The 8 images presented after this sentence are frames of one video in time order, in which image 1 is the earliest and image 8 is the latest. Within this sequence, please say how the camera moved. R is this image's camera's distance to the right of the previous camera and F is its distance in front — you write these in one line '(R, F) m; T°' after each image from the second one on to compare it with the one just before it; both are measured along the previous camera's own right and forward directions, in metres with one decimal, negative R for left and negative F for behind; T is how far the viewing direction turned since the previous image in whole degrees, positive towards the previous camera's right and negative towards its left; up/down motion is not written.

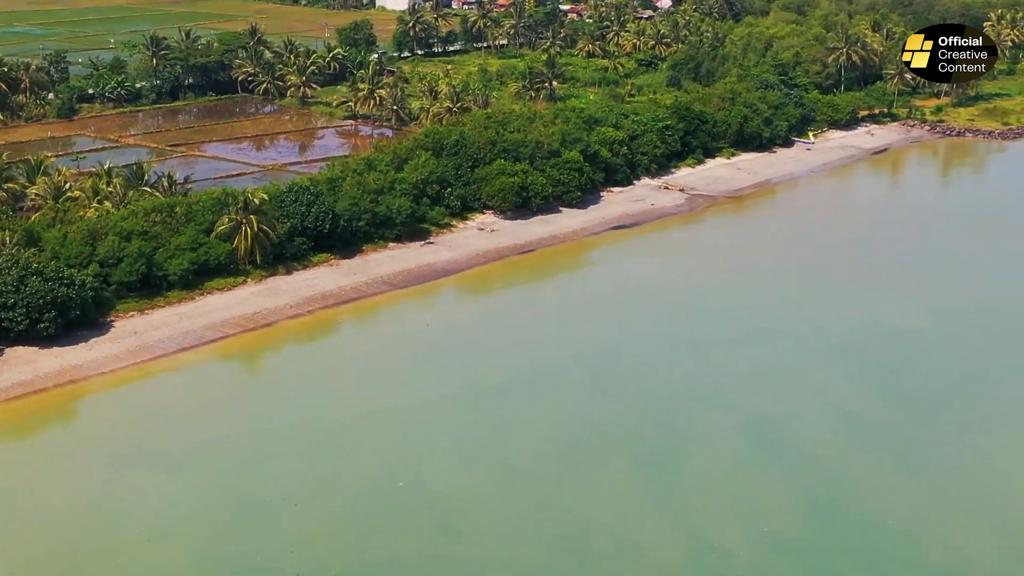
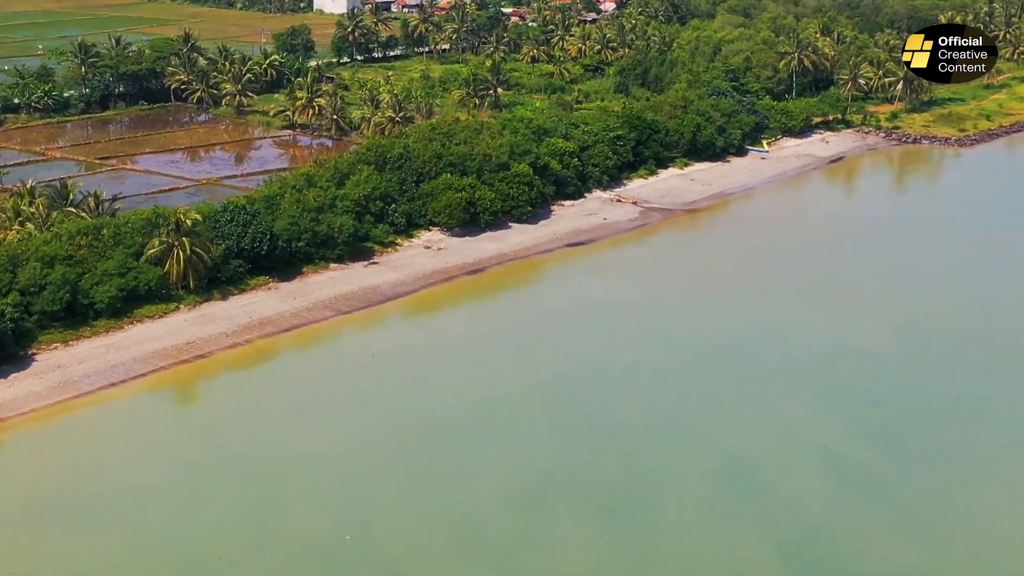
(-0.2, +1.9) m; +2°
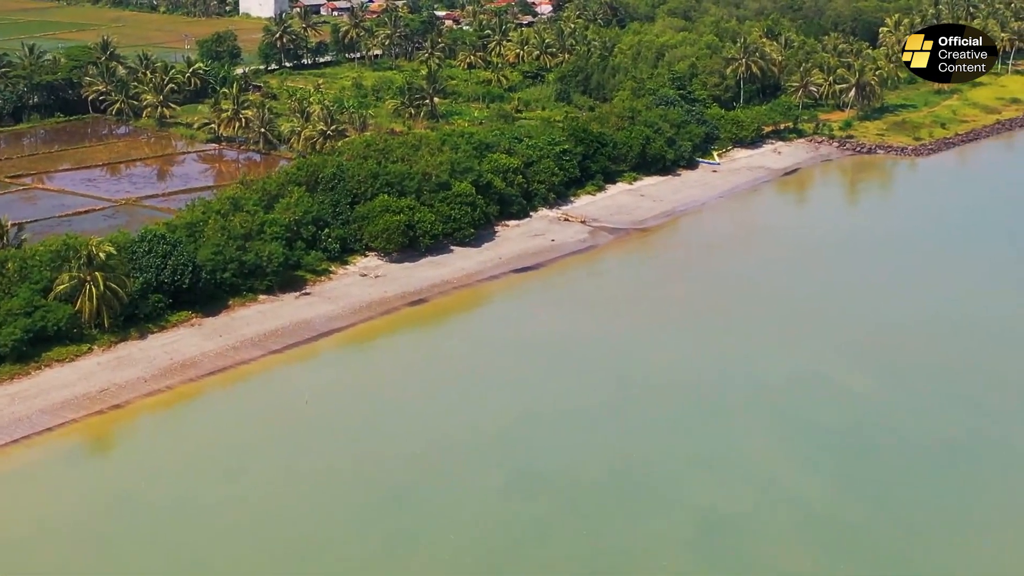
(-0.2, +2.6) m; +2°
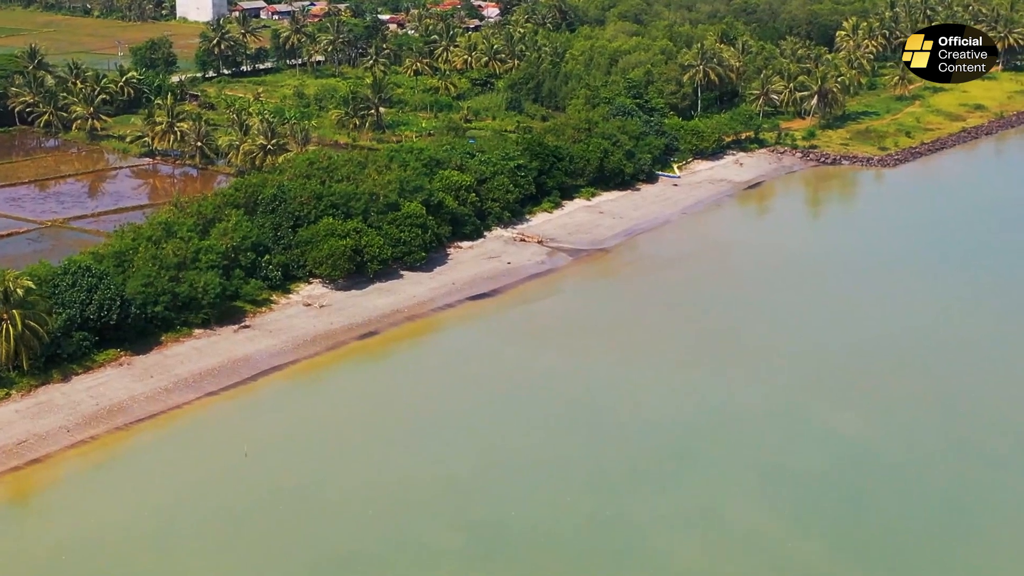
(-0.2, +2.4) m; +2°
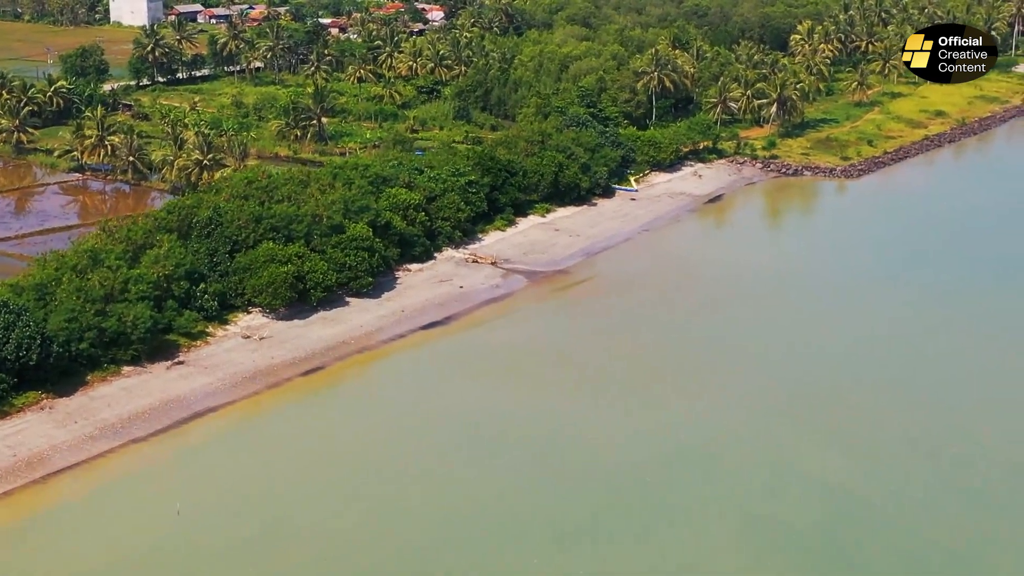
(-0.2, +2.2) m; +2°
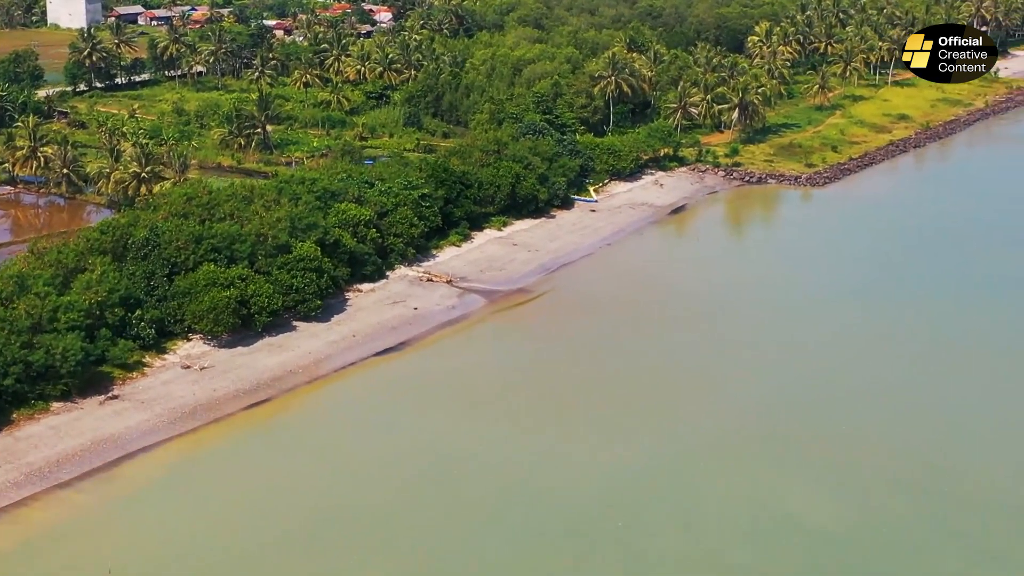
(-0.2, +1.9) m; +2°
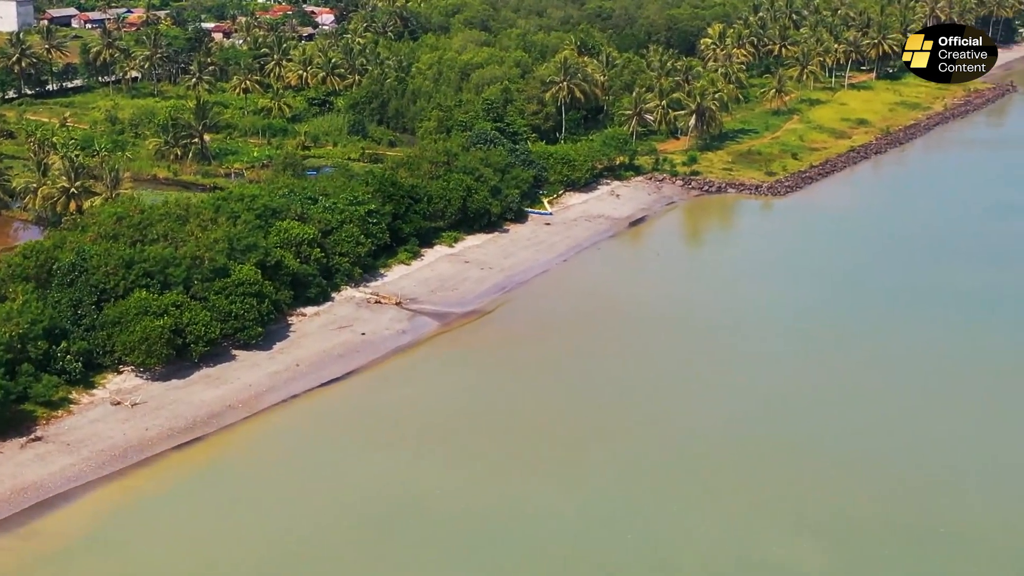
(-0.2, +1.9) m; +2°
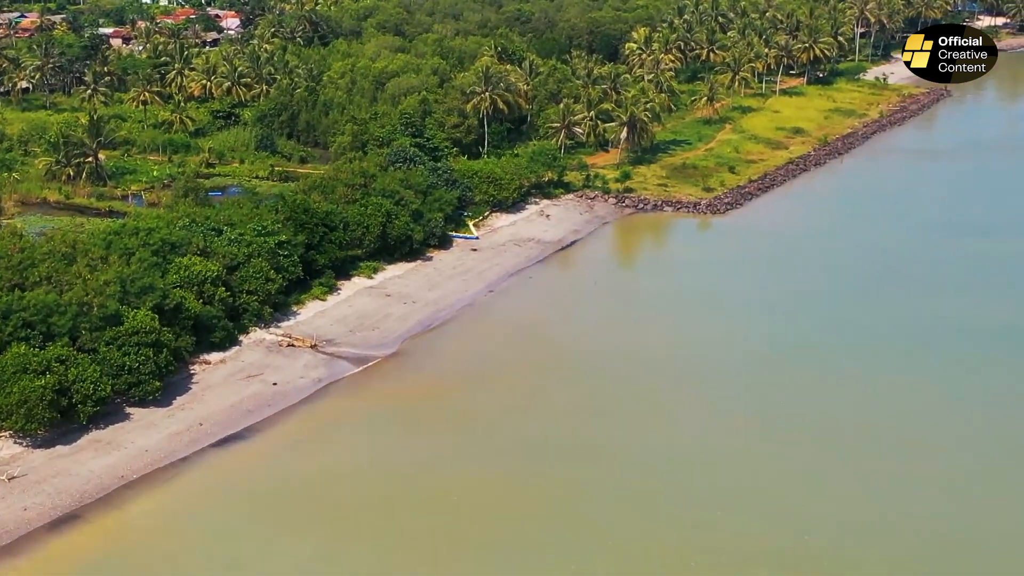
(-0.3, +3.1) m; +3°
